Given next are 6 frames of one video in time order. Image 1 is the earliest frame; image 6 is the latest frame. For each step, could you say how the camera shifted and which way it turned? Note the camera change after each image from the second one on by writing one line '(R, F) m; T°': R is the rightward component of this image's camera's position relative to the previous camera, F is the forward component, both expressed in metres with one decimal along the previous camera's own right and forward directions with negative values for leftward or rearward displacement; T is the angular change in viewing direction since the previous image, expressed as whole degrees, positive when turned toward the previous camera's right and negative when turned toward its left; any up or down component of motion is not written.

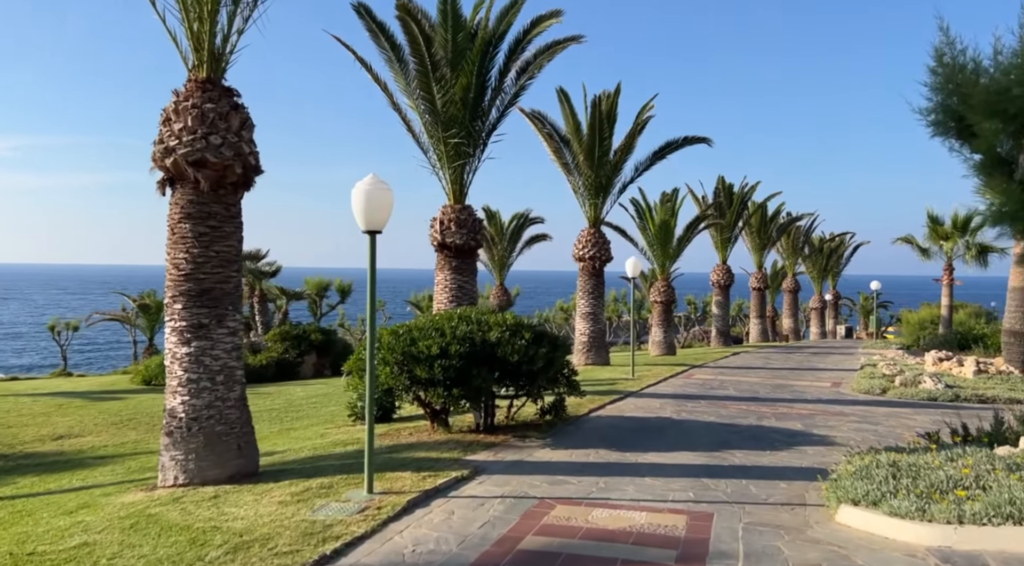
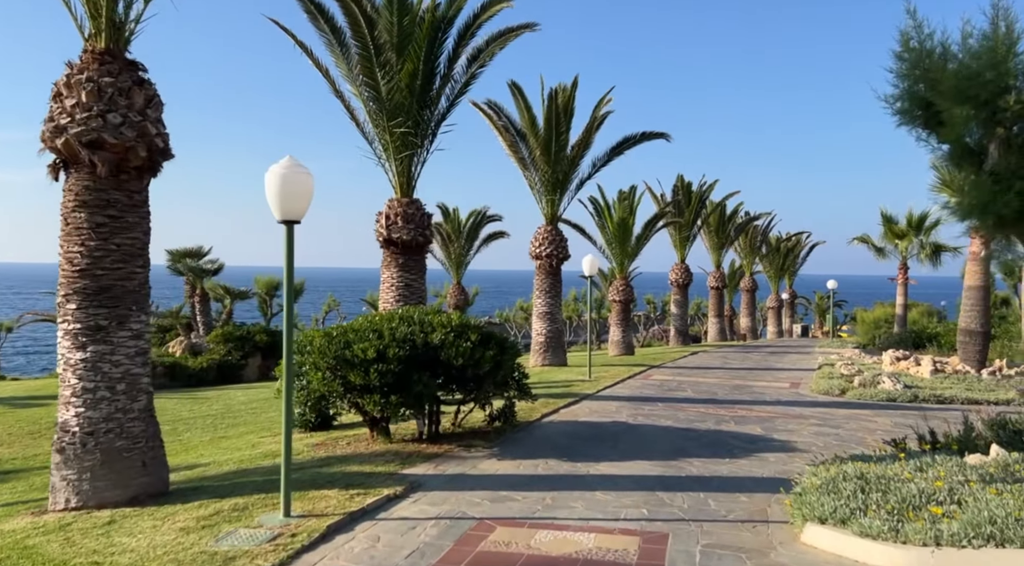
(+0.2, +0.6) m; +3°
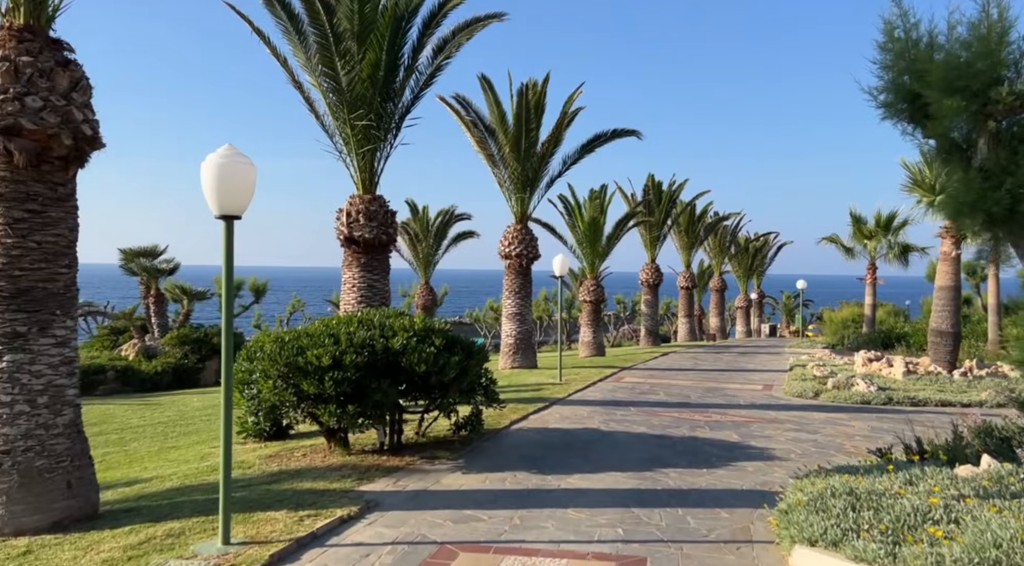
(0.0, +0.5) m; +2°
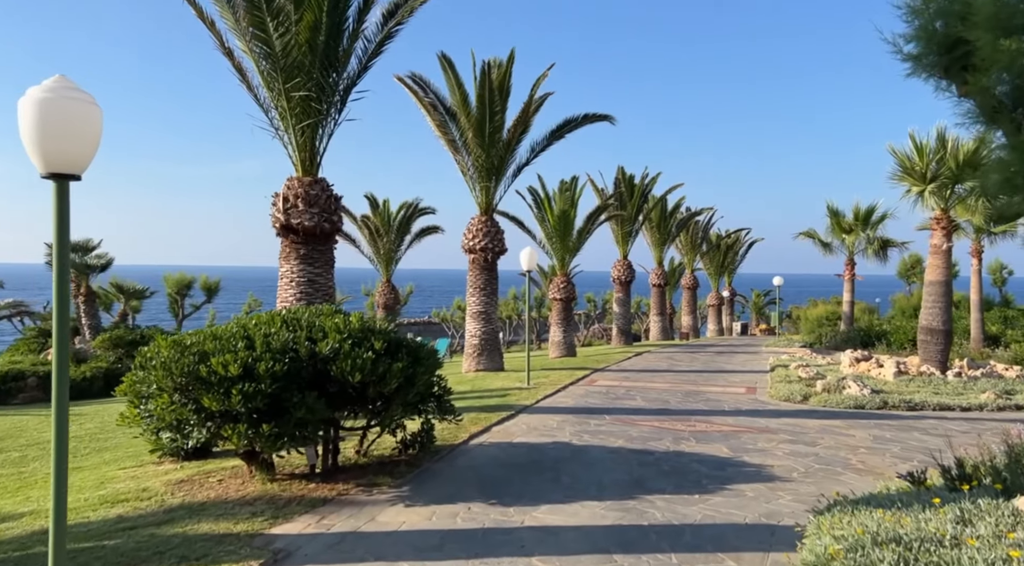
(+0.1, +1.3) m; +2°
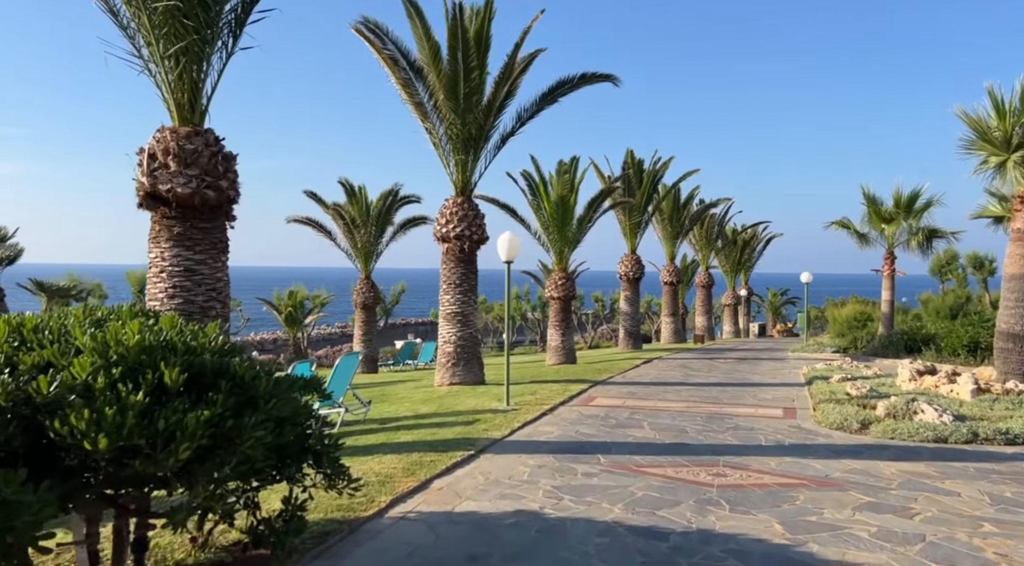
(+0.5, +3.1) m; -1°
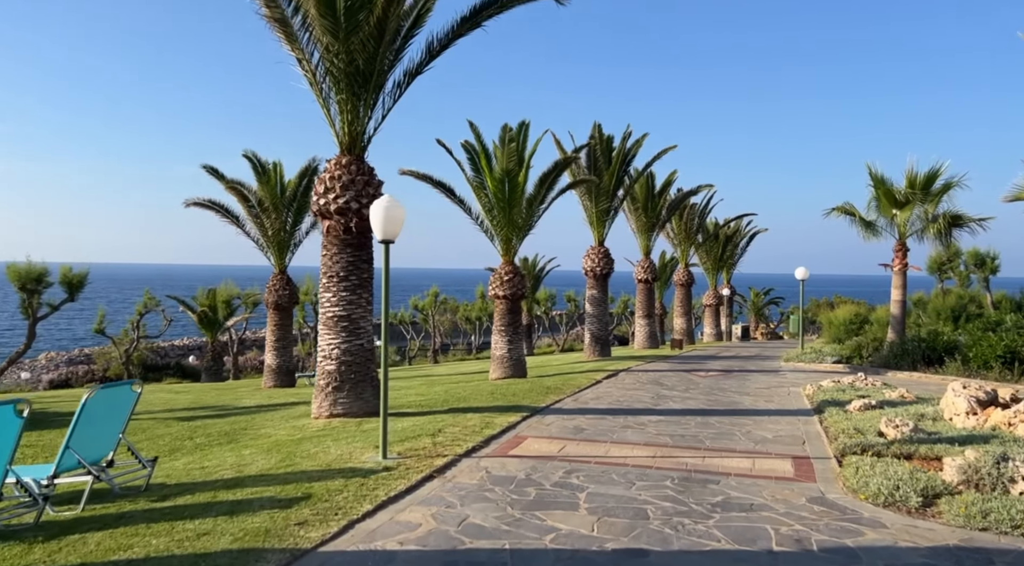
(+1.0, +4.0) m; +1°
